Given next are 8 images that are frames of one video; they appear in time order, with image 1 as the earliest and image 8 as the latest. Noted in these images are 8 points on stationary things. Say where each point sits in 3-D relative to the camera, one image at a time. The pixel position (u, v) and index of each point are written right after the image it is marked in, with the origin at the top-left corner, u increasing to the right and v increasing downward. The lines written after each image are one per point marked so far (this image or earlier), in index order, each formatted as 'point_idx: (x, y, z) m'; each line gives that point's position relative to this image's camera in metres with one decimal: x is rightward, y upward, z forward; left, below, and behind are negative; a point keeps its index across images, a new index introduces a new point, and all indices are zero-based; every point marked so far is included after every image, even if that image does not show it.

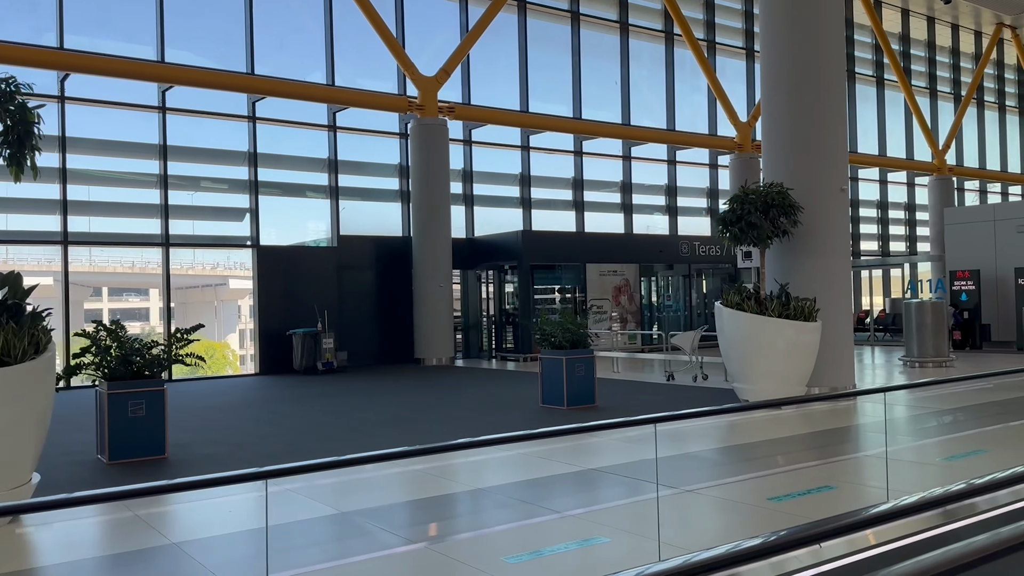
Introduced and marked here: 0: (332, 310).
0: (-4.2, -0.5, +18.0) m
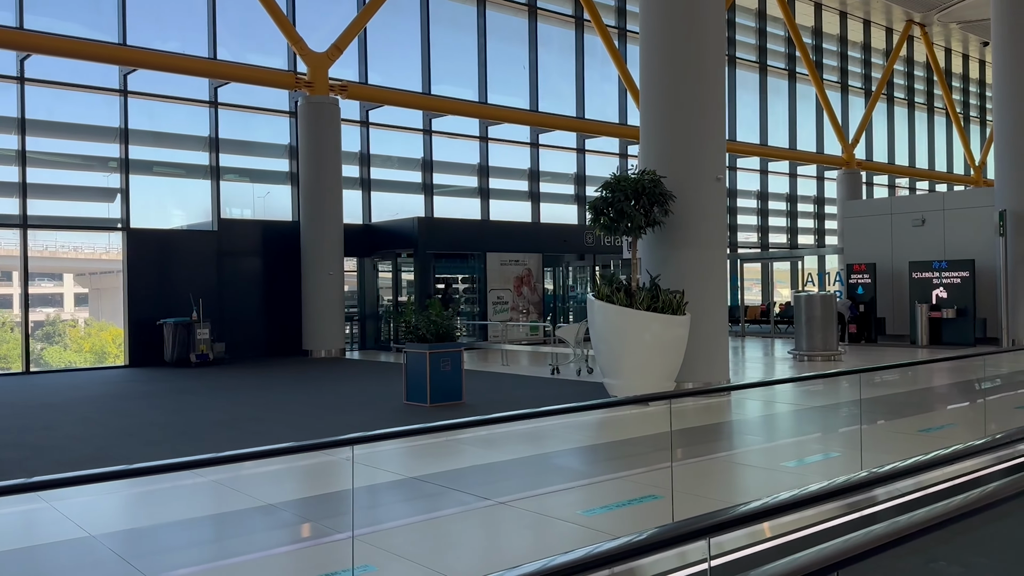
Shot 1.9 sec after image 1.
0: (-6.5, -0.2, +17.0) m
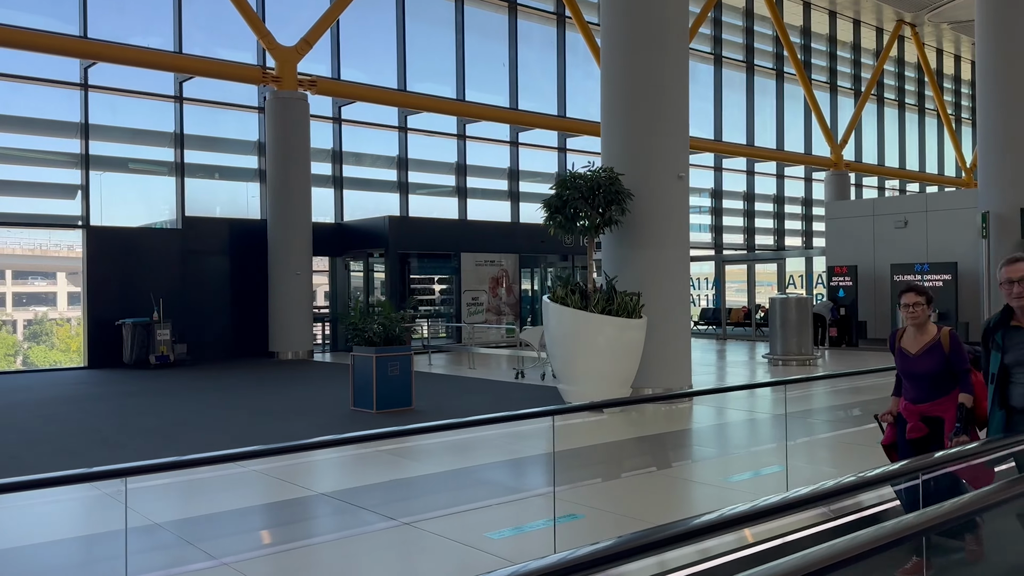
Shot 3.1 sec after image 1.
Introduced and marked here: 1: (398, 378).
0: (-7.1, -0.2, +16.5) m
1: (-1.3, -1.1, +9.5) m
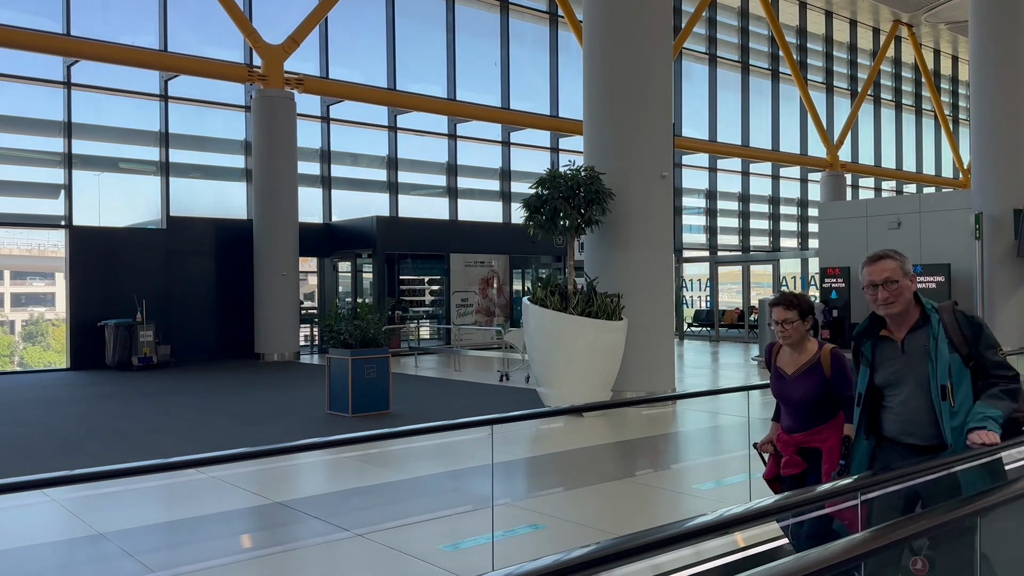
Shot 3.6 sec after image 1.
0: (-7.4, -0.2, +16.4) m
1: (-1.6, -1.1, +9.3) m
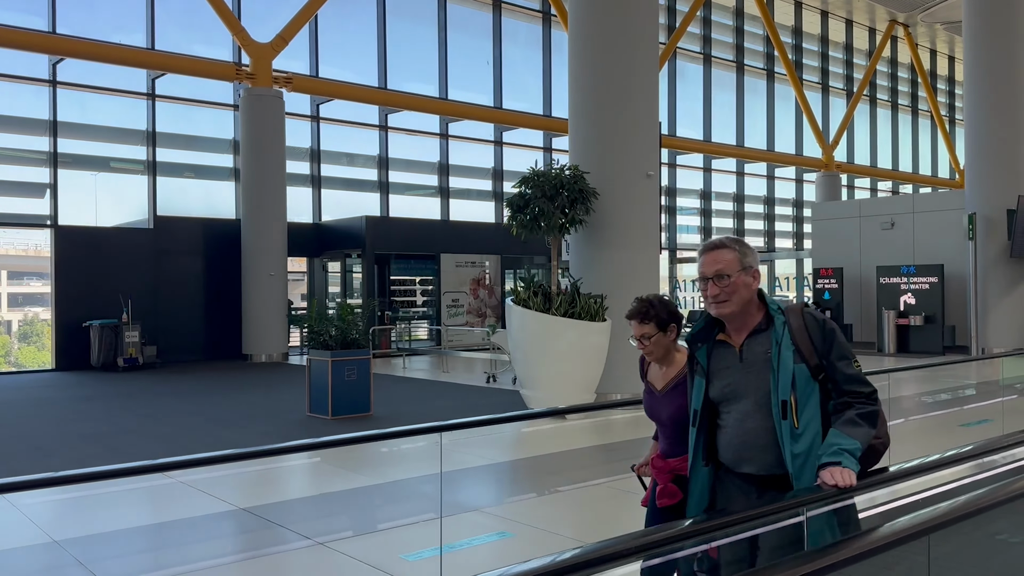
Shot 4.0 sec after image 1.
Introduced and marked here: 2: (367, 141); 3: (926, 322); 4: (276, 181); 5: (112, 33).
0: (-7.6, -0.2, +16.2) m
1: (-1.8, -1.1, +9.2) m
2: (-3.6, +3.7, +19.7) m
3: (+8.4, -0.7, +16.2) m
4: (-4.9, +2.2, +16.5) m
5: (-8.5, +5.4, +16.9) m
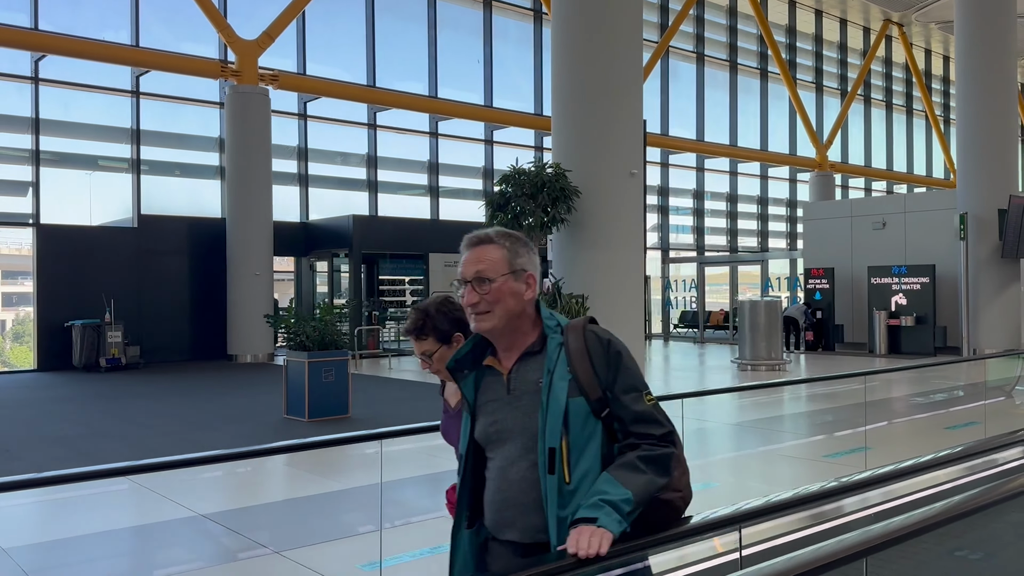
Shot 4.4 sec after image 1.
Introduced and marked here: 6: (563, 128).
0: (-7.8, -0.2, +16.0) m
1: (-2.0, -1.1, +9.0) m
2: (-3.8, +3.7, +19.6) m
3: (+8.2, -0.7, +16.1) m
4: (-5.1, +2.2, +16.3) m
5: (-8.7, +5.4, +16.7) m
6: (+0.6, +1.9, +9.4) m
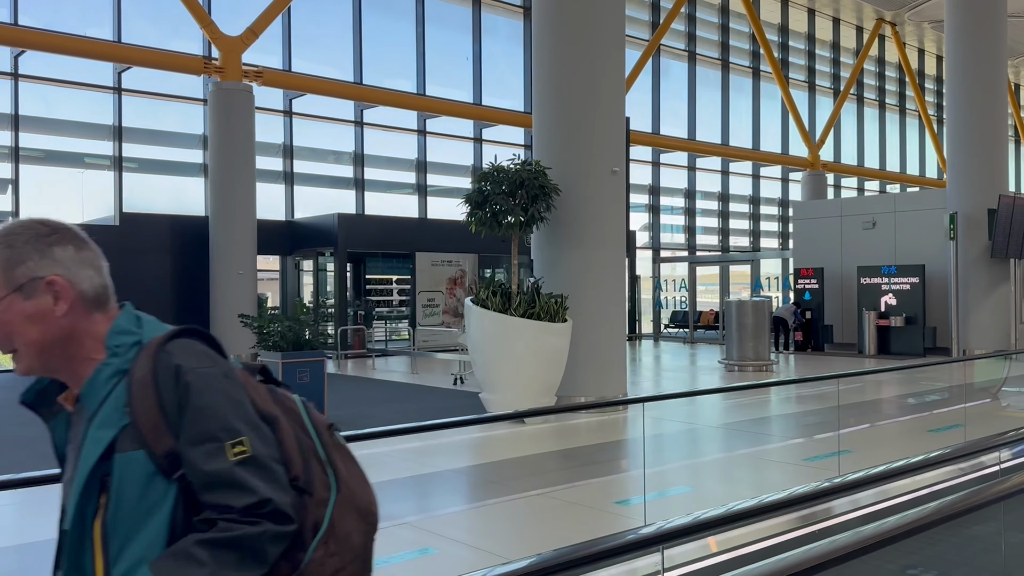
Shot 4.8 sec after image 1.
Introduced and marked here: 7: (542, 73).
0: (-8.1, -0.2, +15.8) m
1: (-2.2, -1.1, +8.8) m
2: (-4.1, +3.7, +19.4) m
3: (+7.9, -0.7, +16.0) m
4: (-5.4, +2.2, +16.1) m
5: (-9.0, +5.4, +16.5) m
6: (+0.4, +1.9, +9.3) m
7: (+0.3, +2.5, +9.3) m
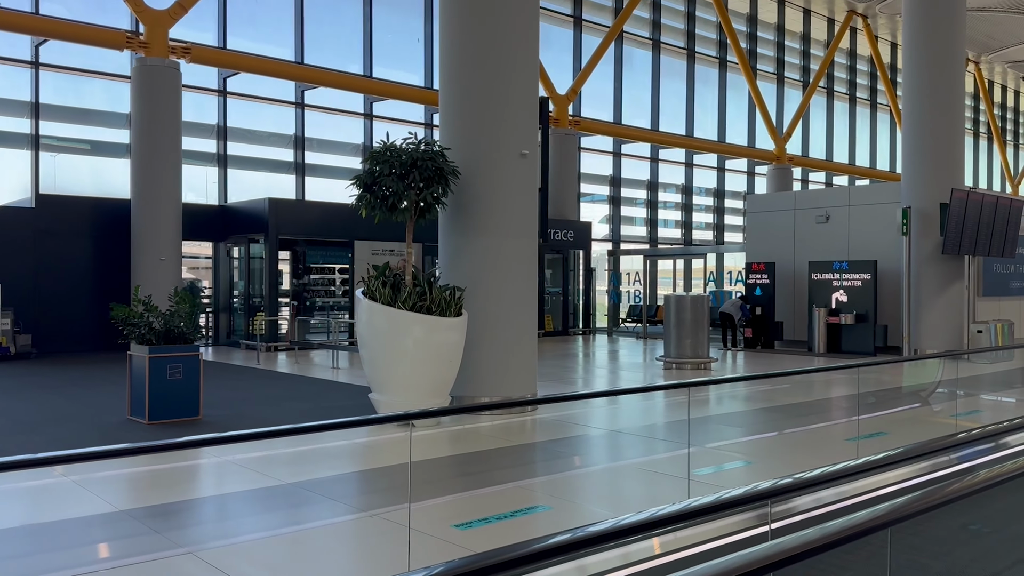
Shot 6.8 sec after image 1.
0: (-9.3, +0.1, +15.0) m
1: (-3.3, -1.0, +8.1) m
2: (-5.3, +3.9, +18.6) m
3: (+6.7, -0.6, +15.5) m
4: (-6.6, +2.5, +15.3) m
5: (-10.1, +5.7, +15.6) m
6: (-0.7, +2.0, +8.6) m
7: (-0.7, +2.6, +8.6) m
